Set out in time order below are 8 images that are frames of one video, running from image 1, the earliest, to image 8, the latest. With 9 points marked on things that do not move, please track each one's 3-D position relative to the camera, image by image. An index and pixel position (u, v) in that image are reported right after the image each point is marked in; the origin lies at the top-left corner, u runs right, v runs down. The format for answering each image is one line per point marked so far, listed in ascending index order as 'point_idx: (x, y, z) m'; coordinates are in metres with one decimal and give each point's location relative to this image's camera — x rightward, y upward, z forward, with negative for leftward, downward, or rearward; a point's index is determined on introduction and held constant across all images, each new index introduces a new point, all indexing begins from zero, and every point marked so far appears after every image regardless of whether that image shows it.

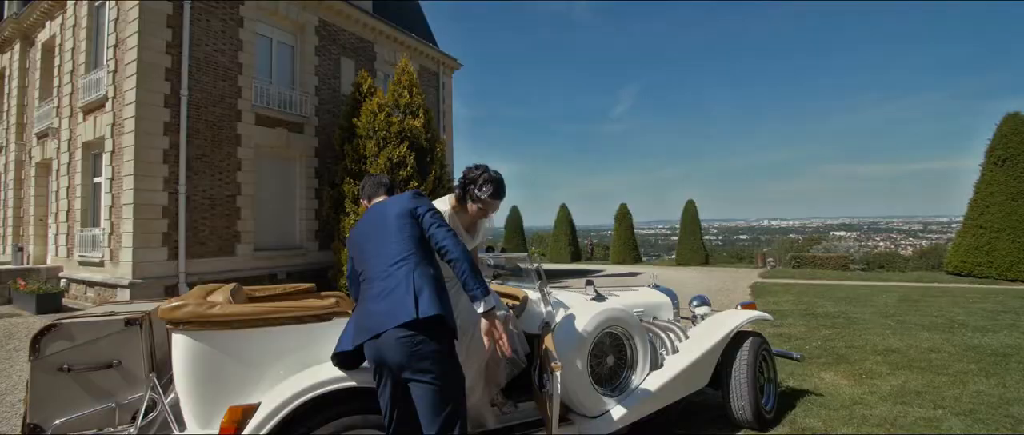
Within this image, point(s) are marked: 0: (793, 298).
0: (+7.9, -2.3, +13.1) m
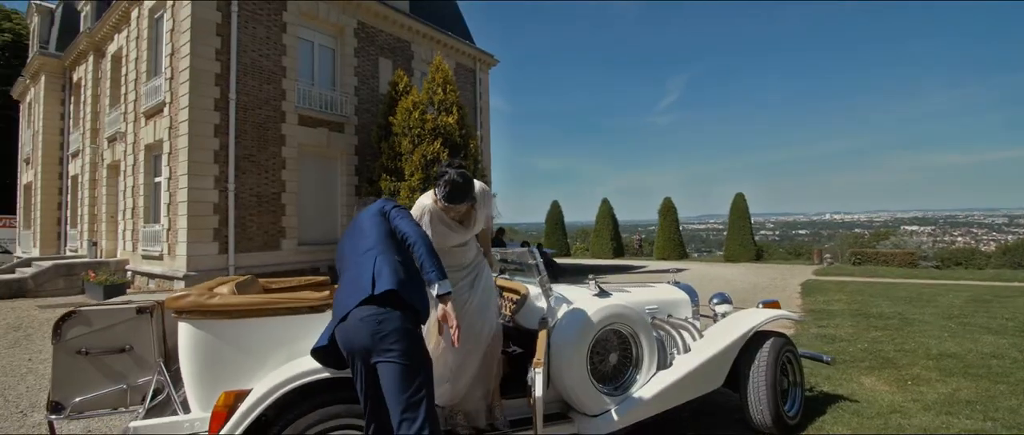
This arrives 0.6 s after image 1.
0: (+8.8, -2.1, +12.2) m
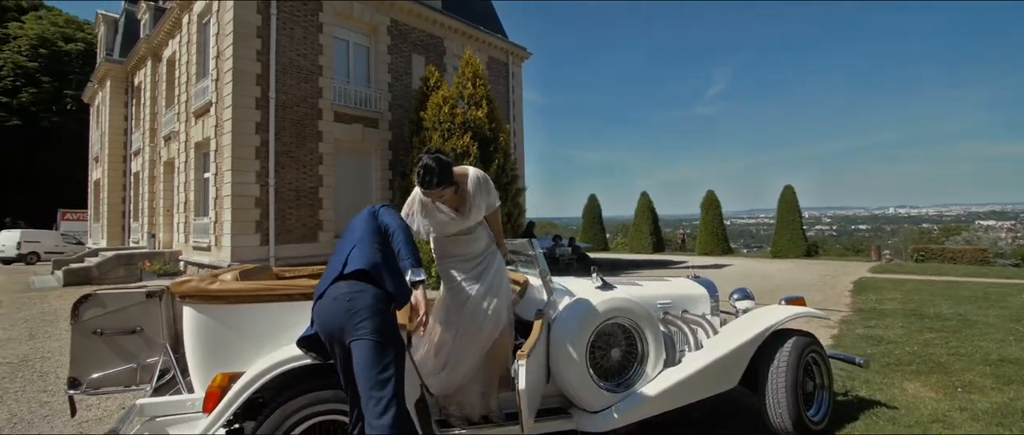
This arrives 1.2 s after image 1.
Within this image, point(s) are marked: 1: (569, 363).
0: (+9.5, -1.9, +11.3) m
1: (+0.5, -1.2, +3.7) m
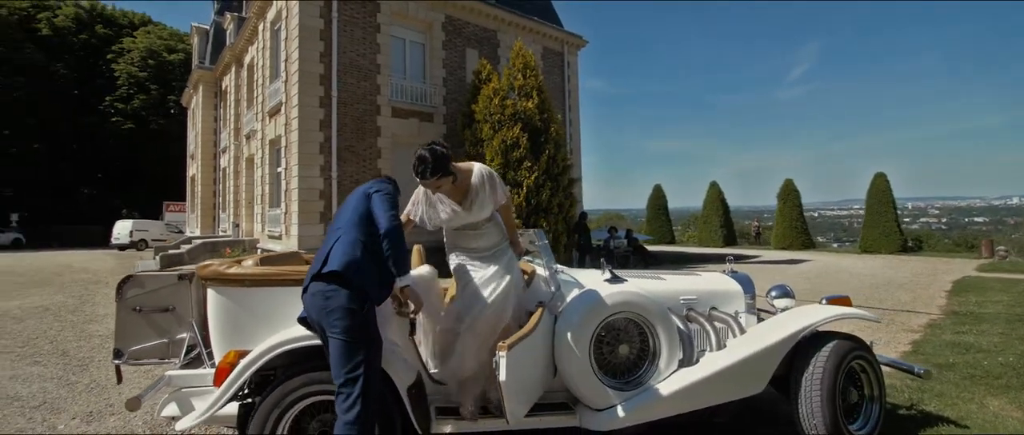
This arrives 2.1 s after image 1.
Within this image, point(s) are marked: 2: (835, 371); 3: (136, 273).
0: (+10.5, -1.7, +9.8) m
1: (+0.5, -1.1, +3.6) m
2: (+2.7, -1.3, +3.9) m
3: (-2.9, -0.4, +3.6) m
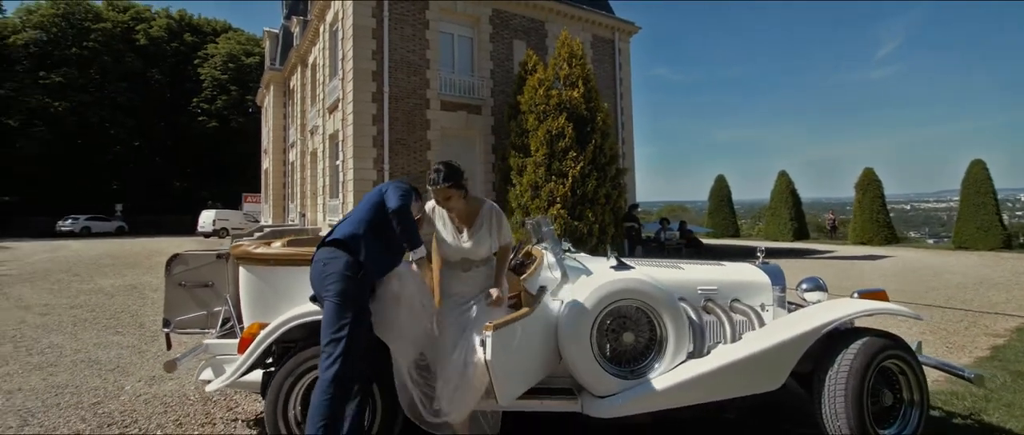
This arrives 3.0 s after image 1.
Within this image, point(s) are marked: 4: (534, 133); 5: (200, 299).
0: (+11.3, -1.6, +8.5) m
1: (+0.5, -1.0, +3.6) m
2: (+2.7, -1.2, +3.6) m
3: (-2.9, -0.3, +4.0) m
4: (+0.6, +2.5, +13.7) m
5: (-2.7, -0.7, +4.1) m
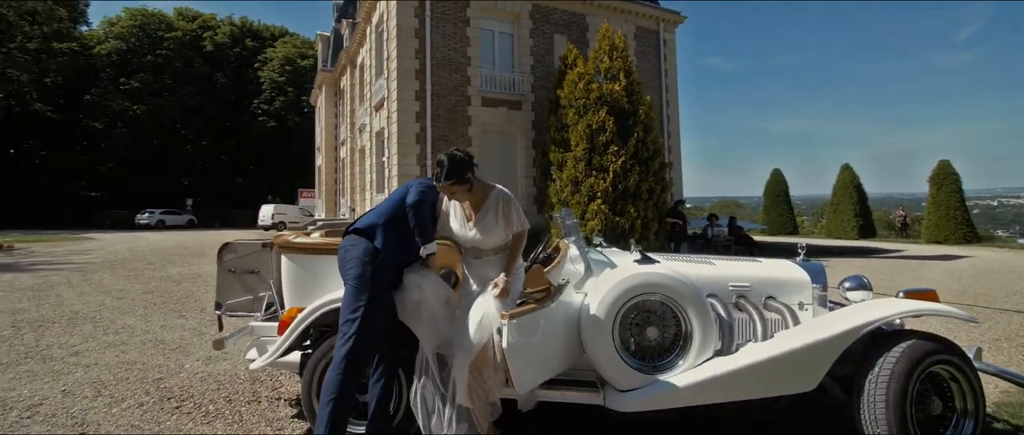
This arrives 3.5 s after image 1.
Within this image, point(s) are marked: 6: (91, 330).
0: (+11.8, -1.5, +7.4) m
1: (+0.6, -0.9, +3.6) m
2: (+2.9, -1.1, +3.3) m
3: (-2.6, -0.2, +4.3) m
4: (+1.8, +2.6, +13.6) m
5: (-2.5, -0.6, +4.4) m
6: (-5.4, -1.4, +5.9) m
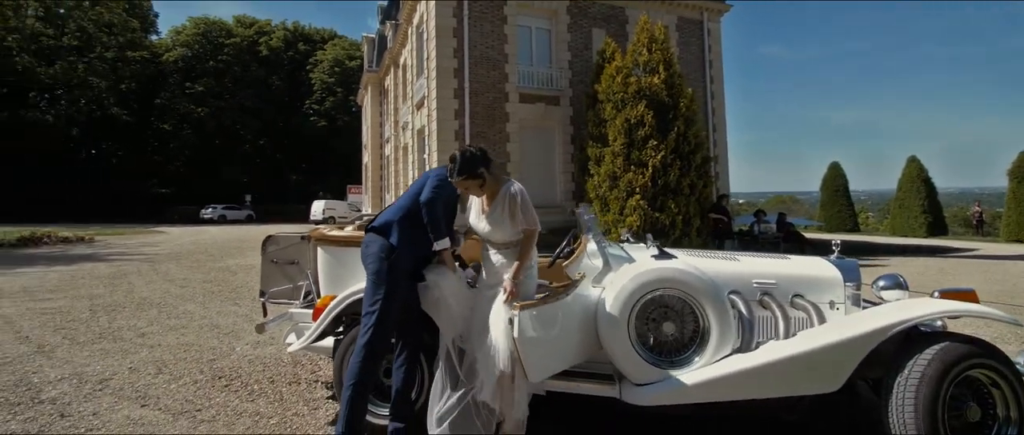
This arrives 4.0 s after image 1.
0: (+12.3, -1.5, +6.3) m
1: (+0.8, -0.9, +3.6) m
2: (+3.0, -1.1, +3.2) m
3: (-2.4, -0.2, +4.7) m
4: (+2.9, +2.8, +13.4) m
5: (-2.3, -0.6, +4.7) m
6: (-5.0, -1.4, +6.6) m
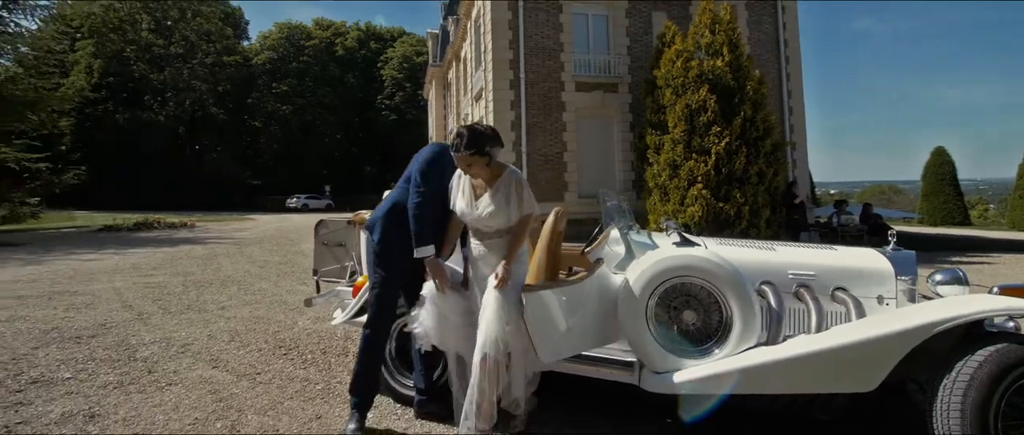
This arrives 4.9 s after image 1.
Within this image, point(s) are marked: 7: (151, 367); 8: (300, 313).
0: (+12.7, -1.4, +4.6) m
1: (+0.9, -0.8, +3.6) m
2: (+3.0, -1.0, +2.9) m
3: (-2.1, 0.0, +5.1) m
4: (+4.5, +3.0, +12.9) m
5: (-1.9, -0.4, +5.2) m
6: (-4.4, -1.2, +7.4) m
7: (-3.5, -1.4, +4.5) m
8: (-2.9, -1.3, +6.4) m
